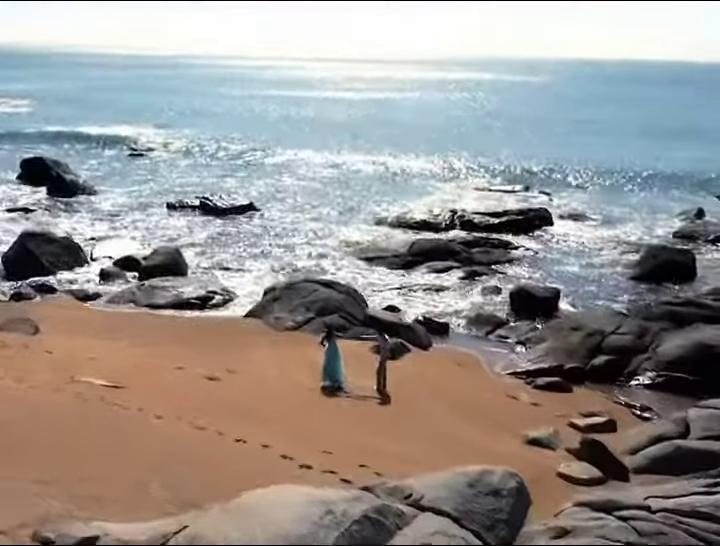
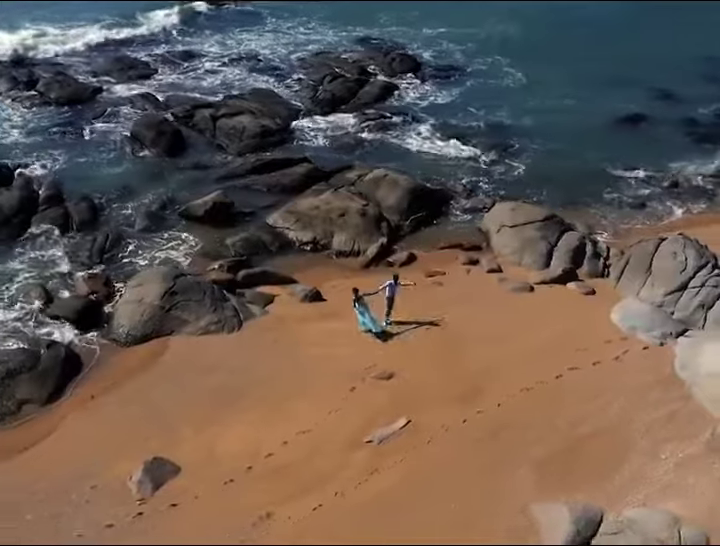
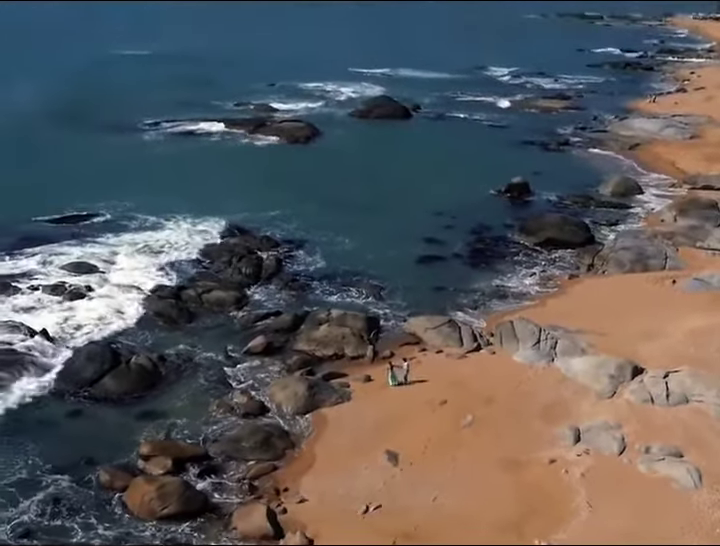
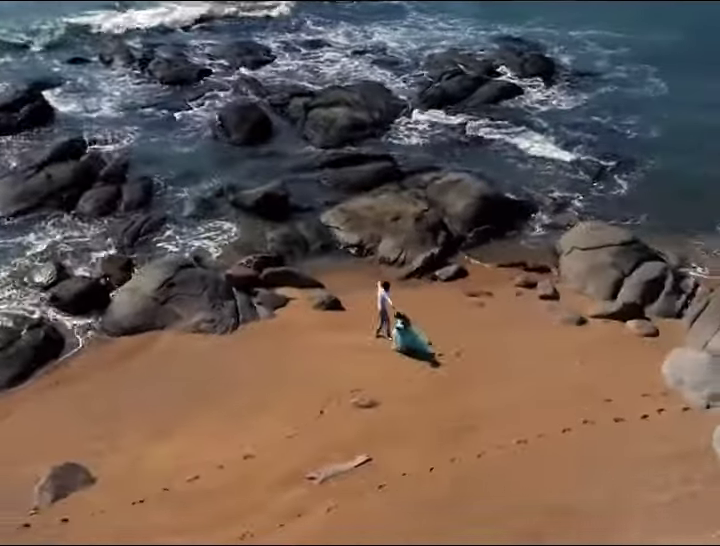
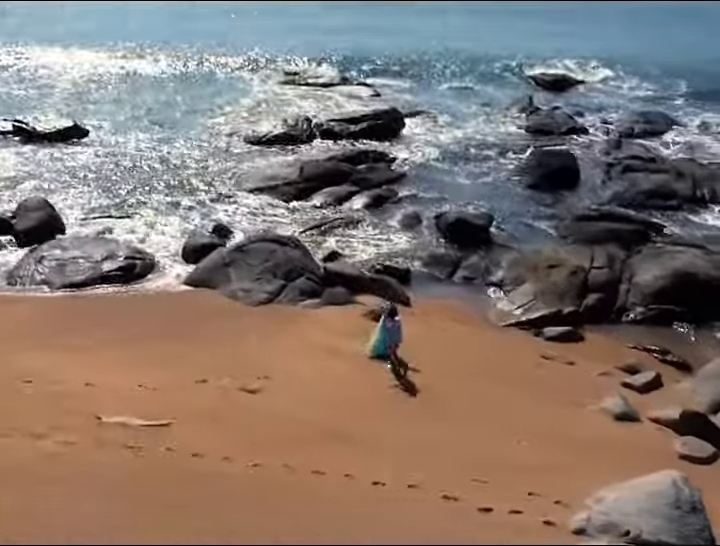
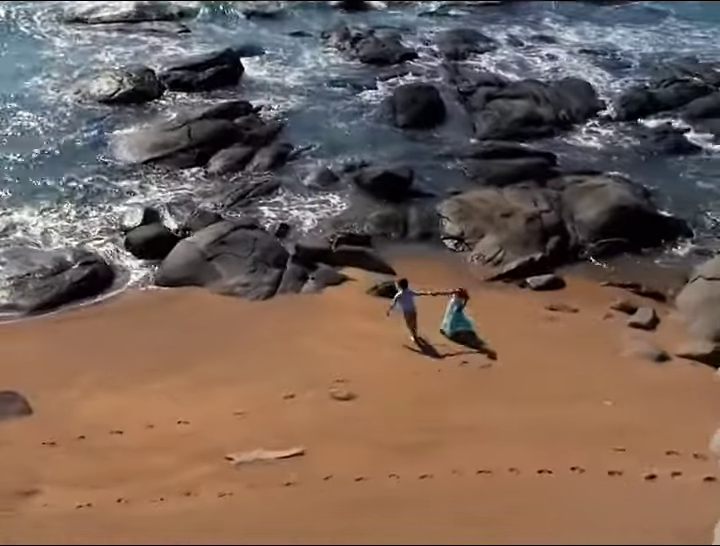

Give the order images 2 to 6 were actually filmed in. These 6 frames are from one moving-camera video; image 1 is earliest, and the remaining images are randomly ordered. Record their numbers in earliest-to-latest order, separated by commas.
5, 6, 4, 2, 3
